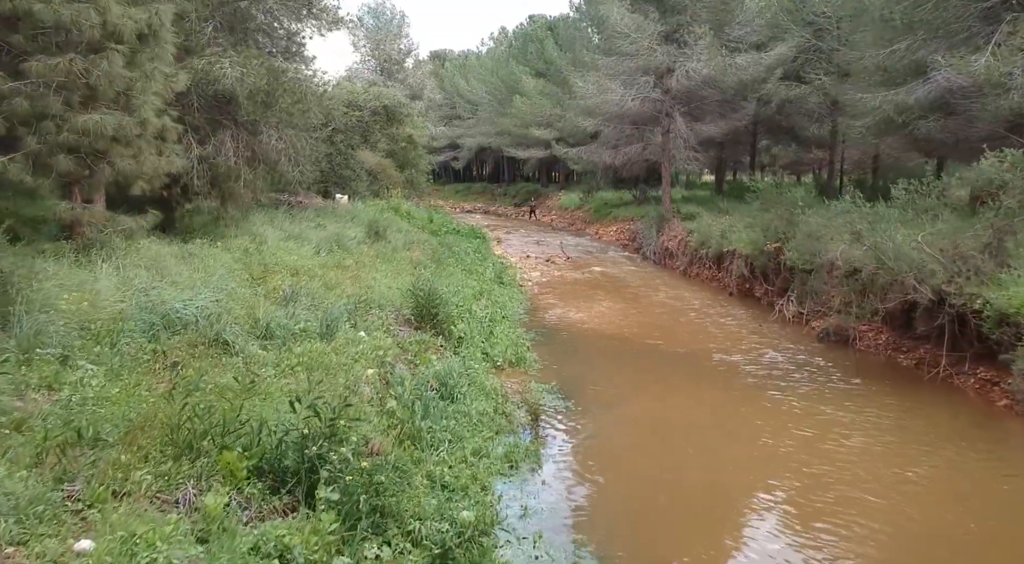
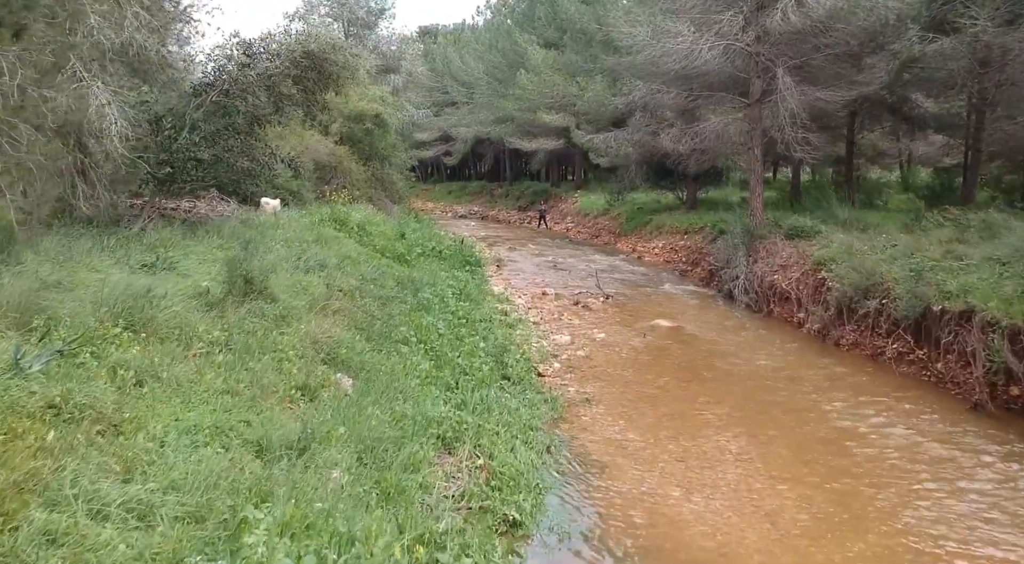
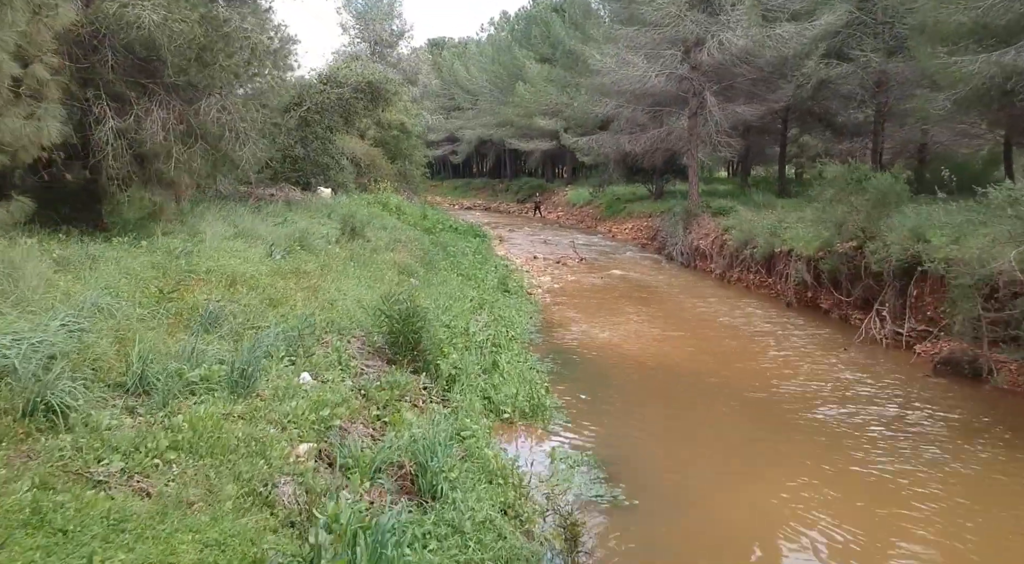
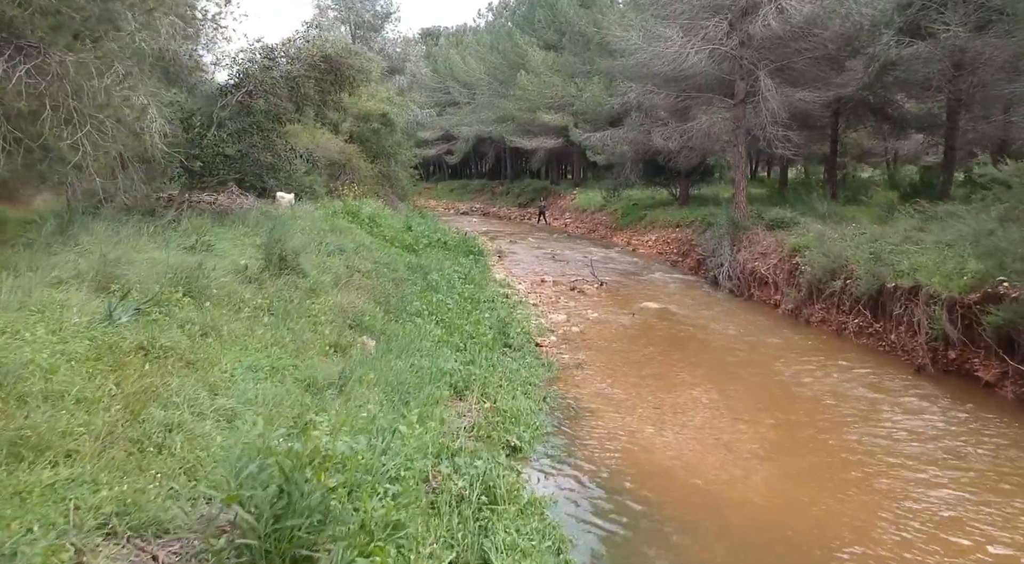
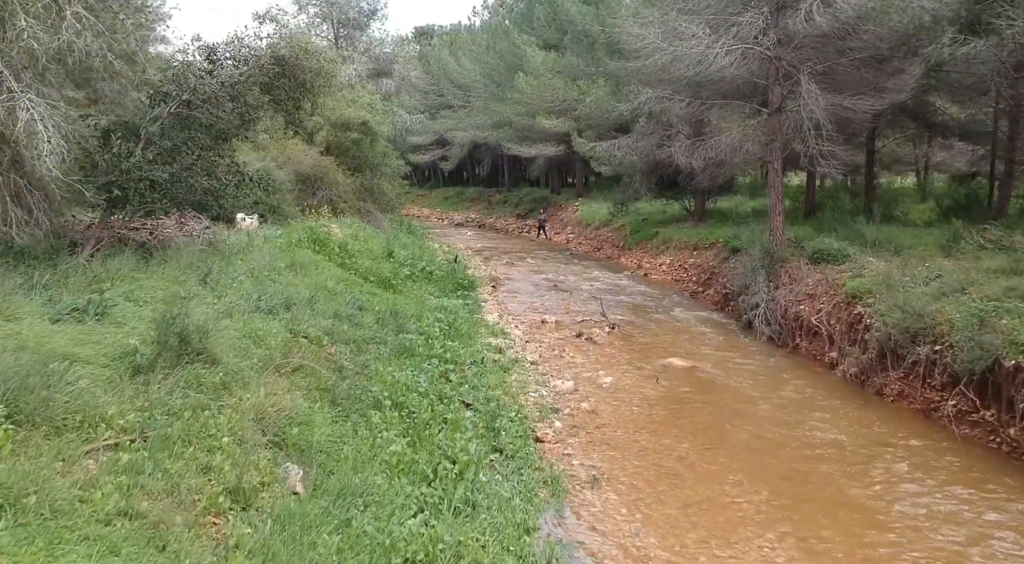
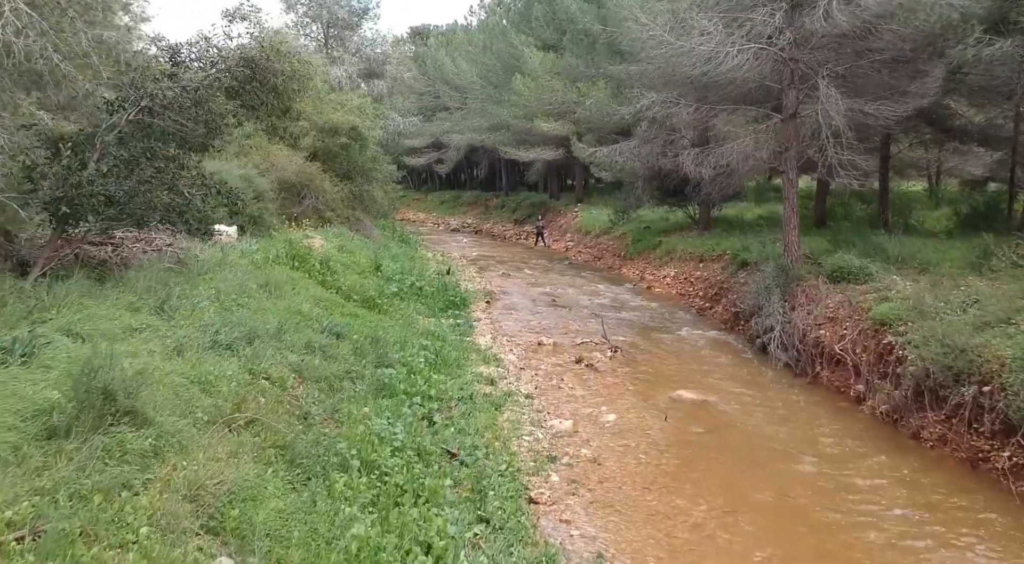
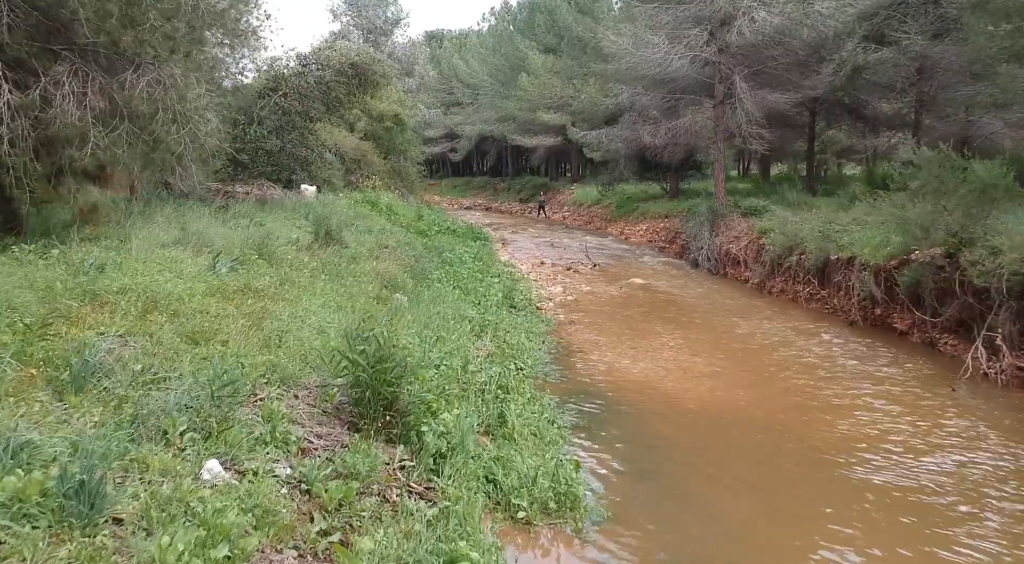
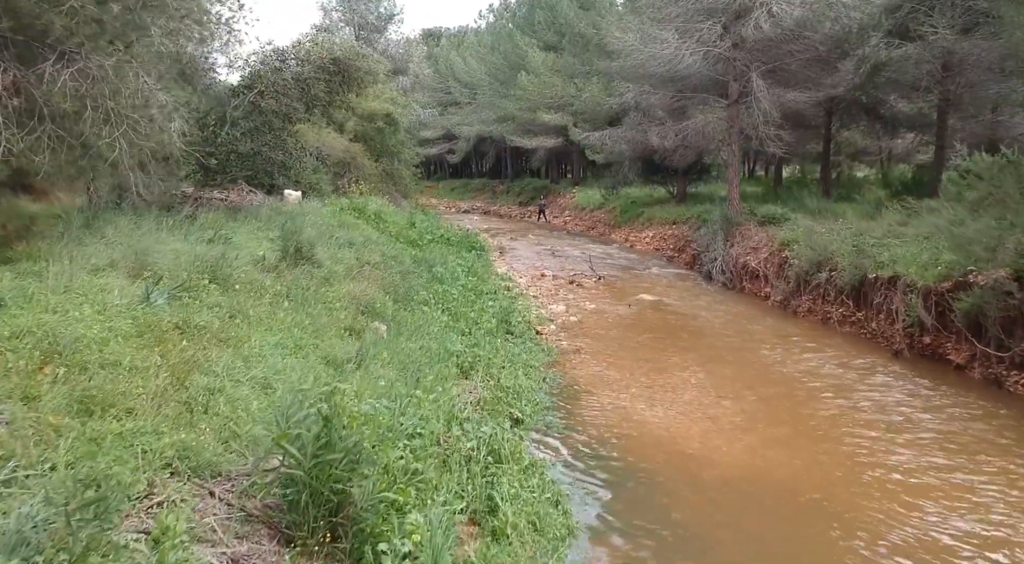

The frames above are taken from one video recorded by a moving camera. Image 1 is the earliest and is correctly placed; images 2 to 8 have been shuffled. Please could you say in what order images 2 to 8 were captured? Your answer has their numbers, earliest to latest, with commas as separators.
3, 7, 8, 4, 2, 5, 6
